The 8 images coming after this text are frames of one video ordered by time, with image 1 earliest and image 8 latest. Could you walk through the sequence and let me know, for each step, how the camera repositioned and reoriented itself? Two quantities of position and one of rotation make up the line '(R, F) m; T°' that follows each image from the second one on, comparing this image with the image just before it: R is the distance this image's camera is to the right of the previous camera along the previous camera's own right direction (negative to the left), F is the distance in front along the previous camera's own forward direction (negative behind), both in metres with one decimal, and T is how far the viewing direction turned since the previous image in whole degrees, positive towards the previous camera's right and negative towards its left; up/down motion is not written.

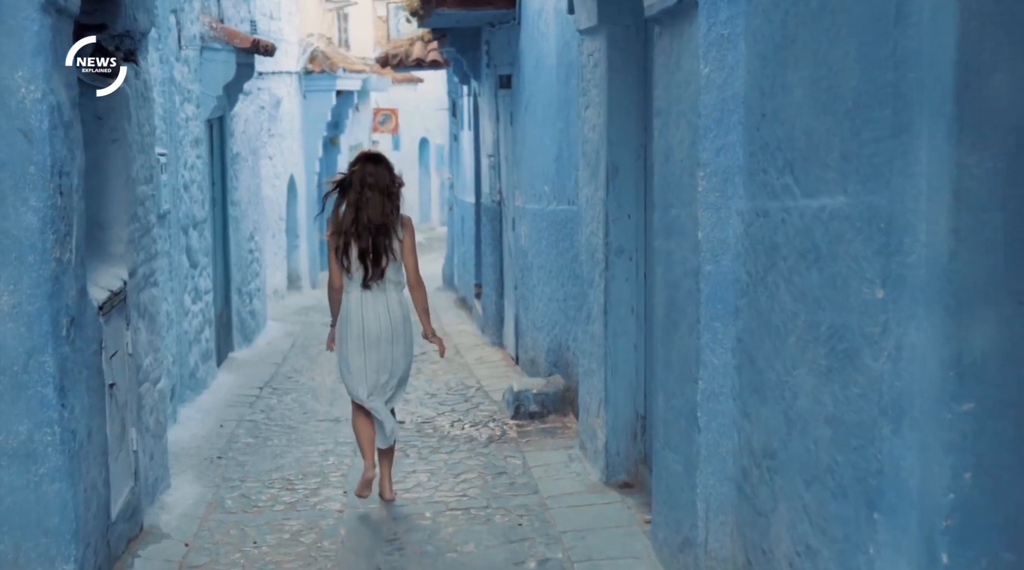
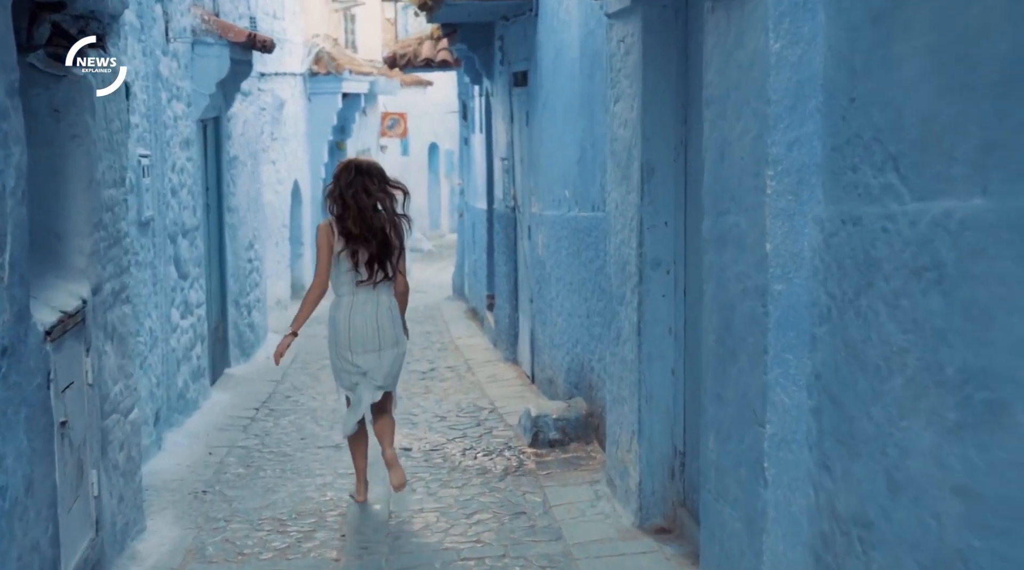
(0.0, +0.8) m; 0°
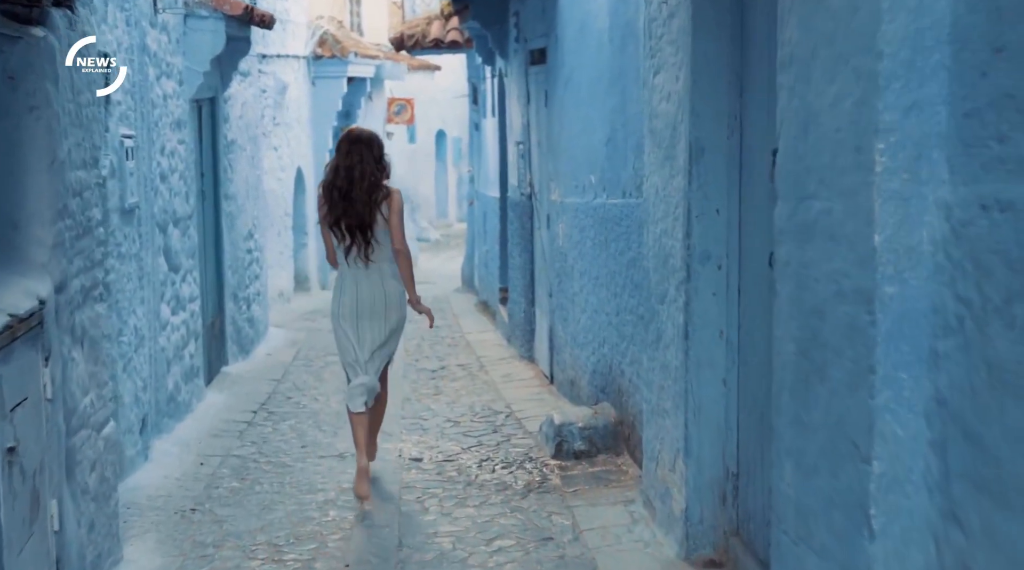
(-0.1, +0.7) m; 0°
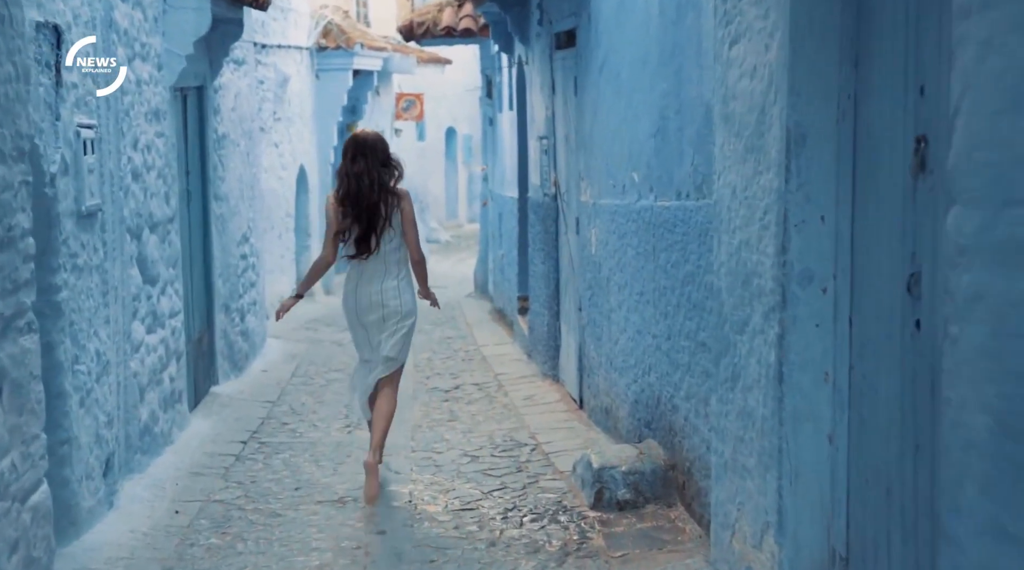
(-0.1, +1.1) m; 0°
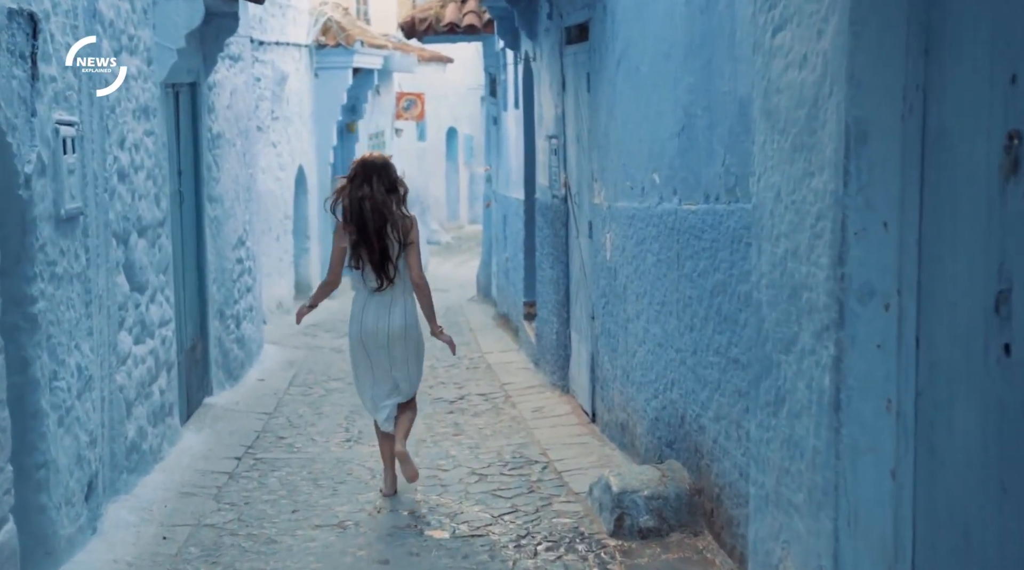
(-0.1, +0.4) m; 0°
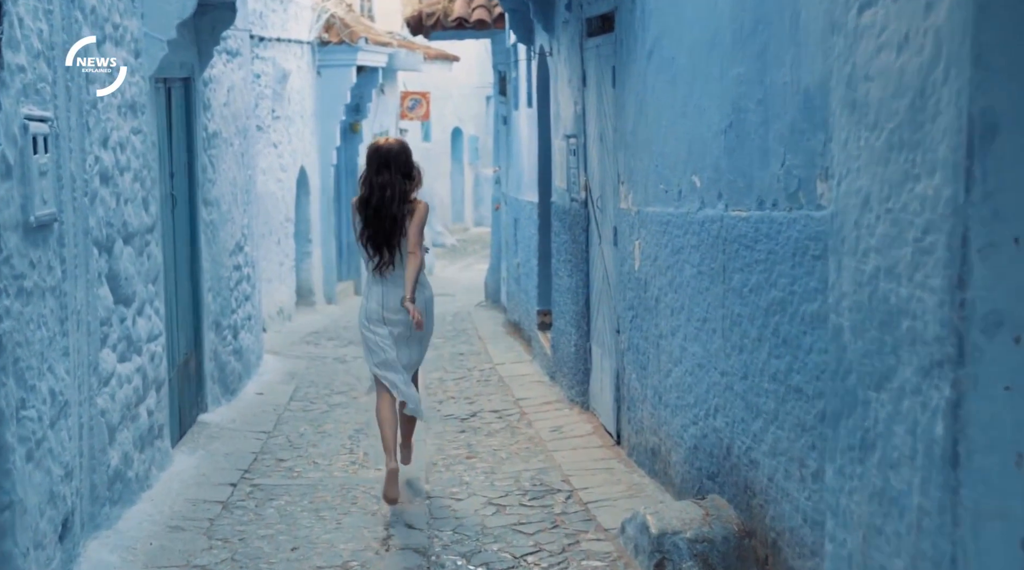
(-0.1, +0.6) m; 0°
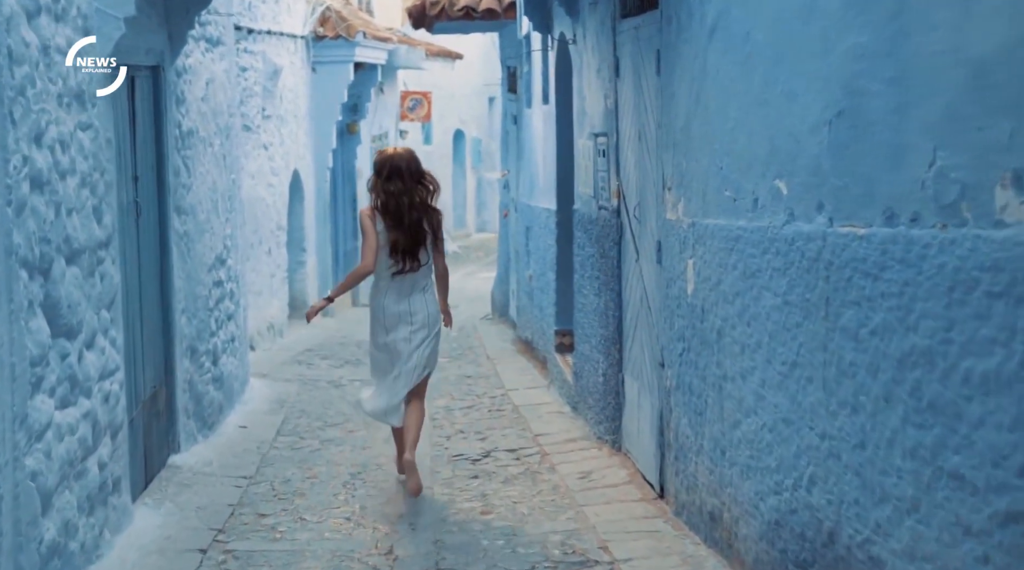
(-0.1, +1.2) m; 0°
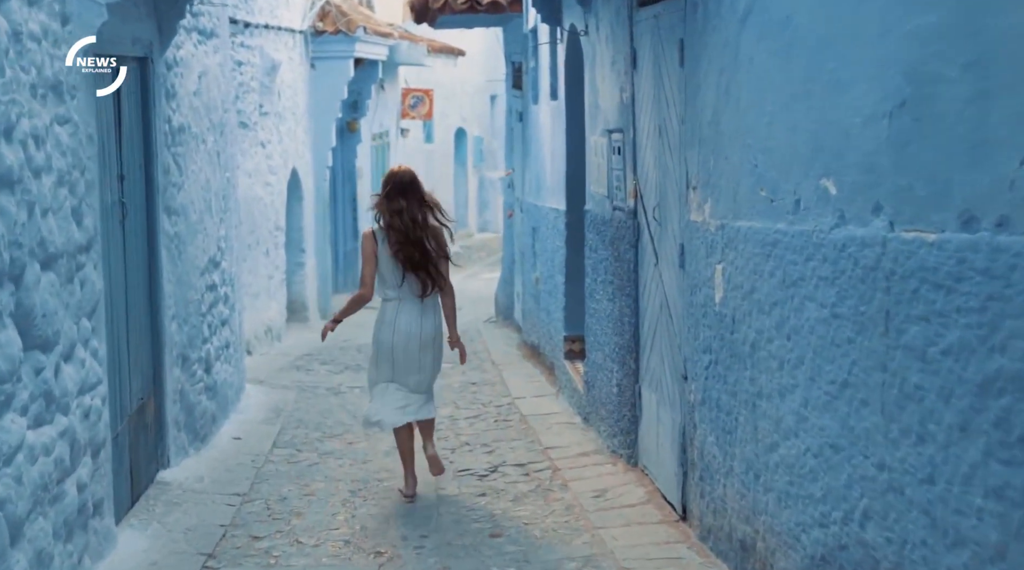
(-0.1, +0.4) m; 0°
